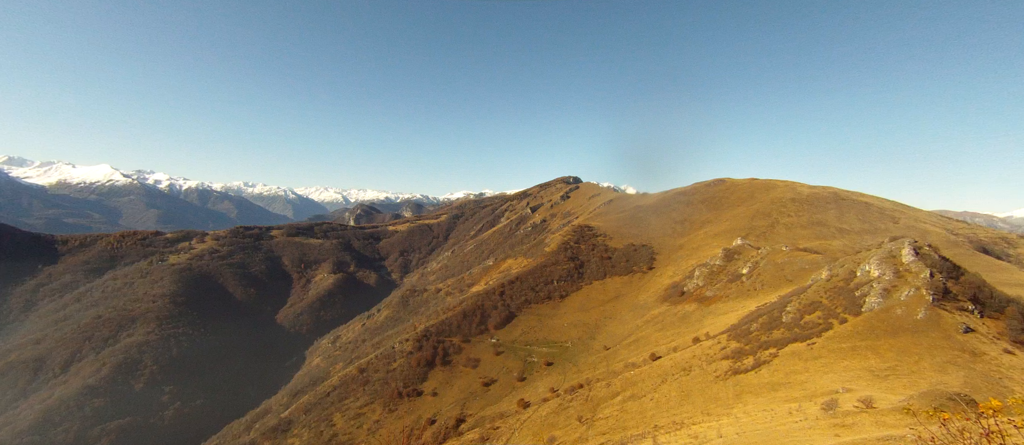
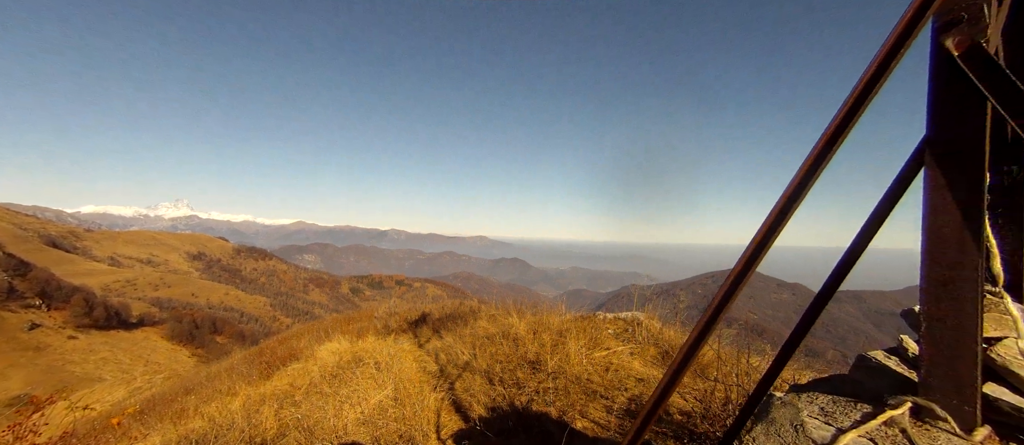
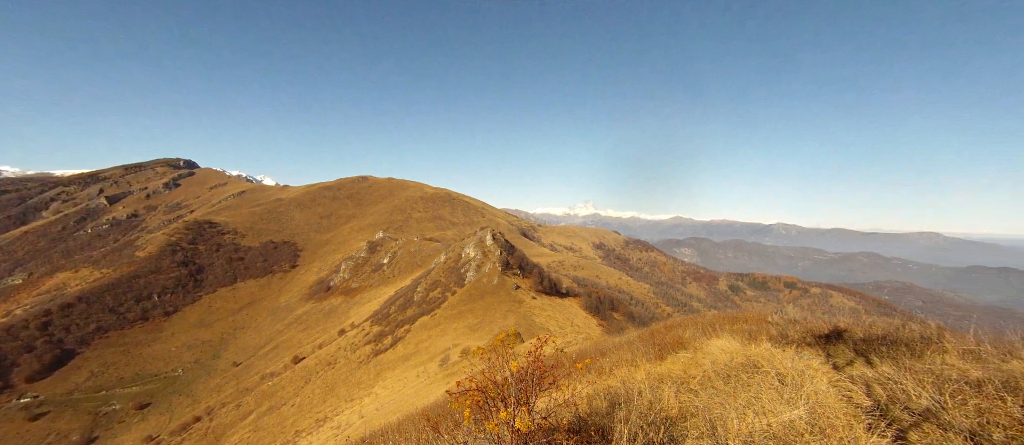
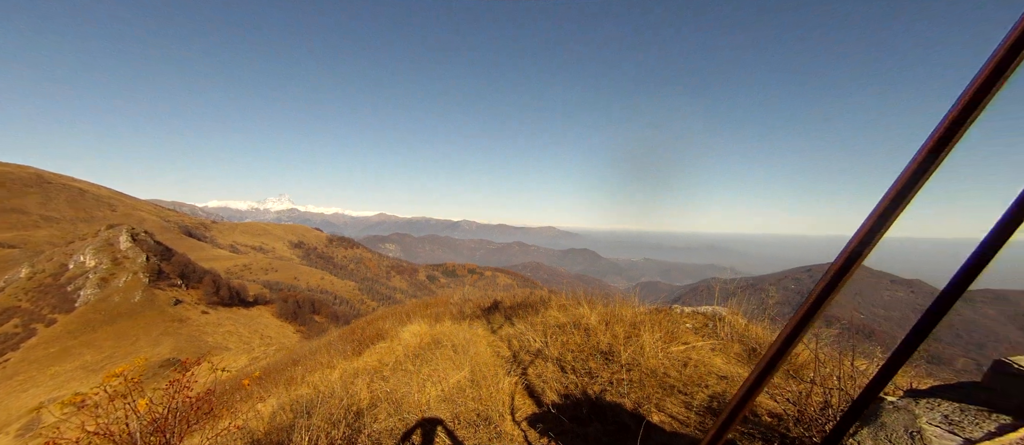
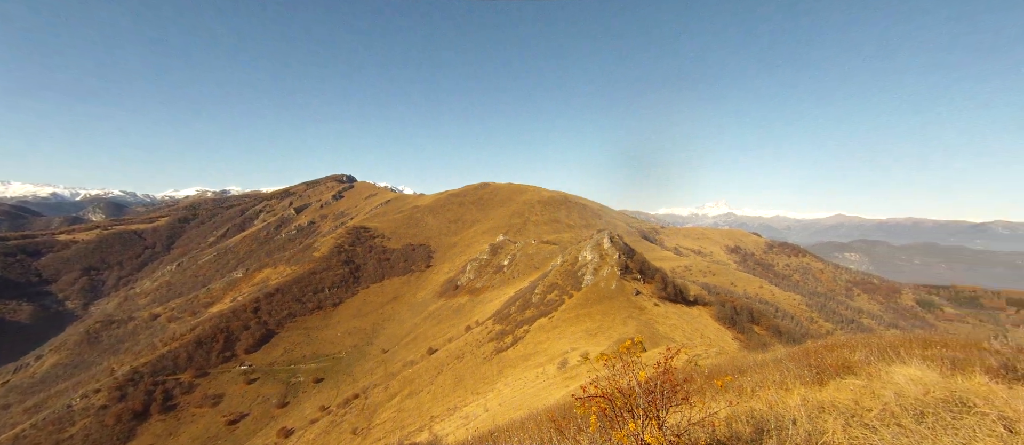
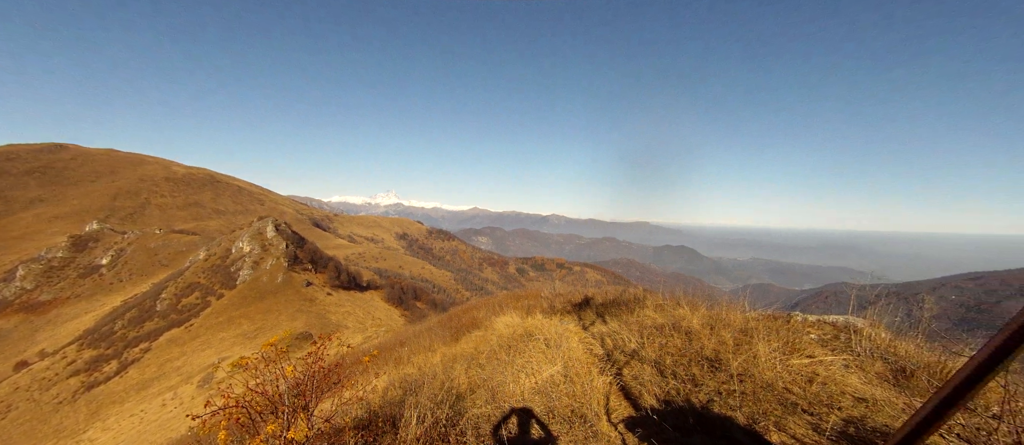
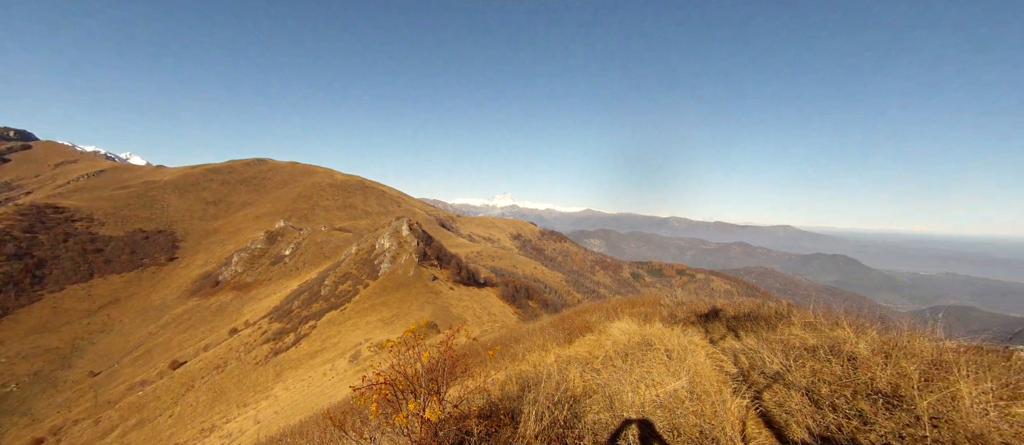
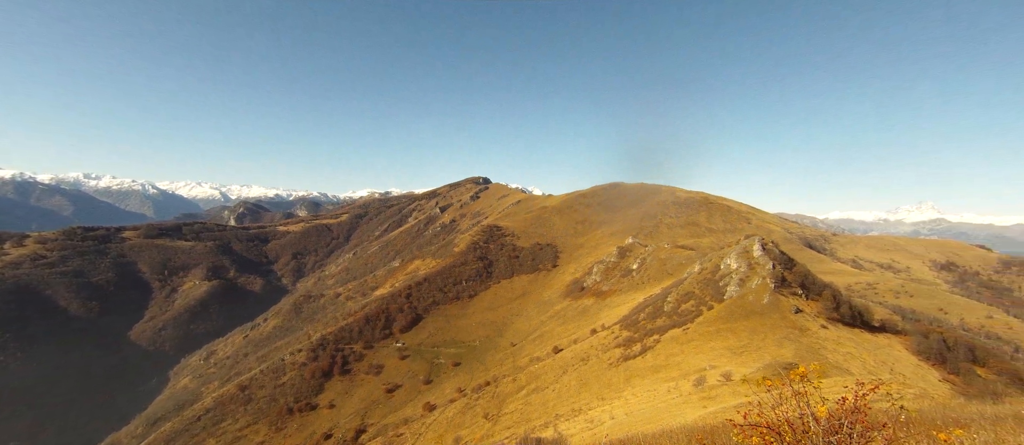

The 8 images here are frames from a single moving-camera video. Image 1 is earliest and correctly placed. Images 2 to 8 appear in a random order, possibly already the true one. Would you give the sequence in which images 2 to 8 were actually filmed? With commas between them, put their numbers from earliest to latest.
8, 5, 3, 7, 6, 4, 2
